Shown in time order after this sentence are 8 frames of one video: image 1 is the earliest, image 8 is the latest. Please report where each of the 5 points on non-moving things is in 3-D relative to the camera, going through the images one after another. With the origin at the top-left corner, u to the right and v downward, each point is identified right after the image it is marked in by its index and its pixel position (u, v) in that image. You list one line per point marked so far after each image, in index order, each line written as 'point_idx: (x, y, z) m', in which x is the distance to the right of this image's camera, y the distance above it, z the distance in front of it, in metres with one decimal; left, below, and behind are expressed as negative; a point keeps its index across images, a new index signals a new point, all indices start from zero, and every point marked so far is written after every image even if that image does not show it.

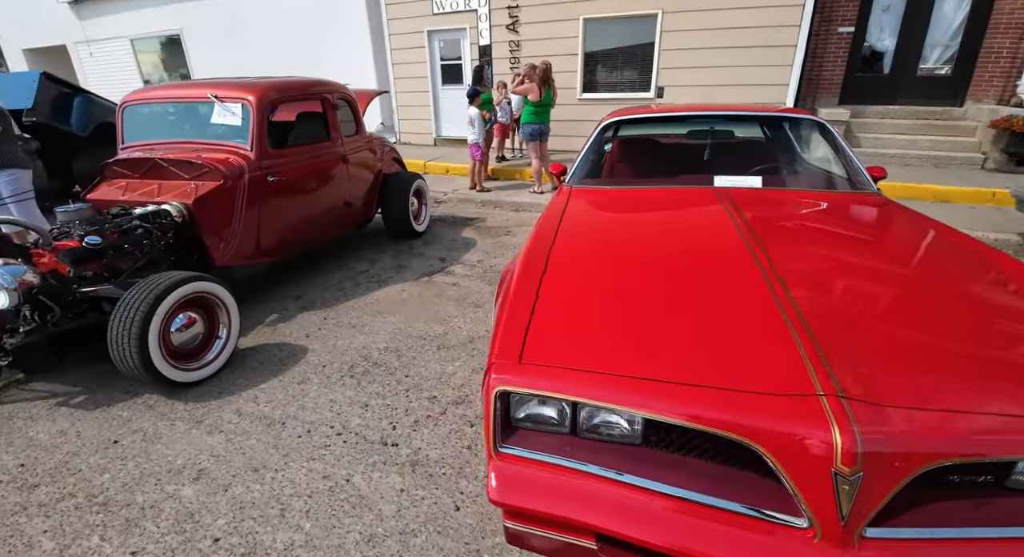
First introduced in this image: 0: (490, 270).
0: (-0.3, +0.1, +4.6) m
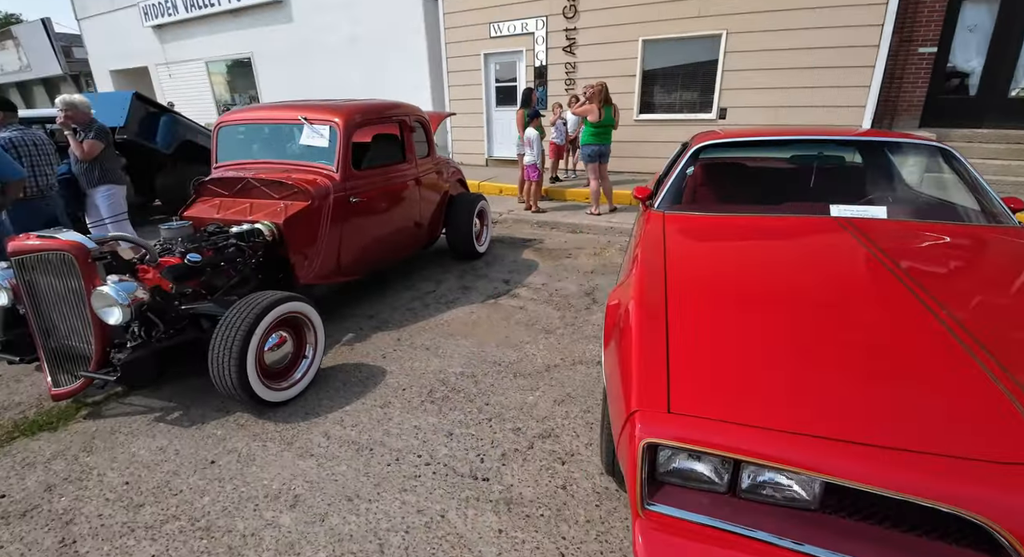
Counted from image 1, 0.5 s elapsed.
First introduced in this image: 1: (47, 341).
0: (+0.4, -0.1, +4.5) m
1: (-2.5, -0.3, +2.7) m
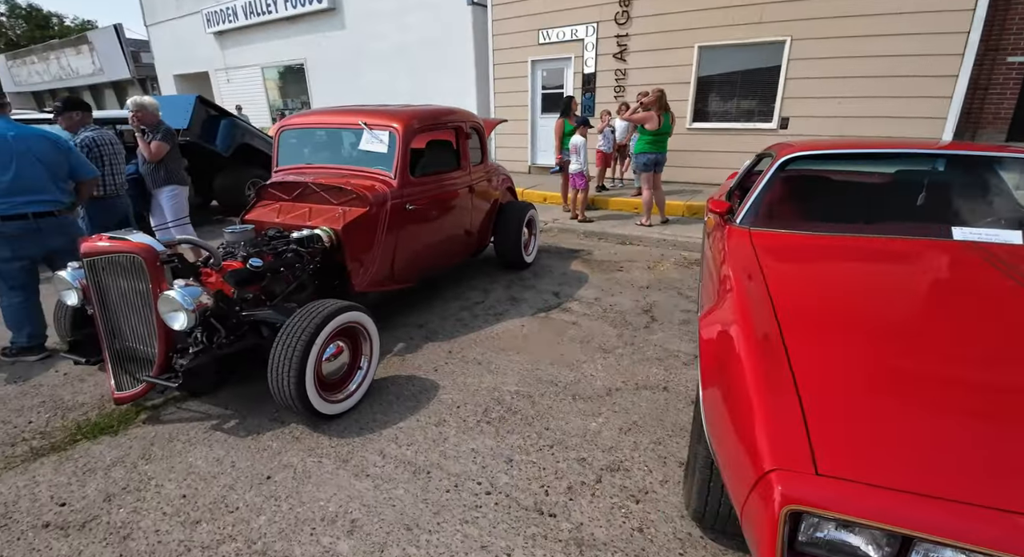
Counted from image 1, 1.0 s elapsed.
0: (+0.9, -0.3, +4.3) m
1: (-2.1, -0.3, +2.7) m
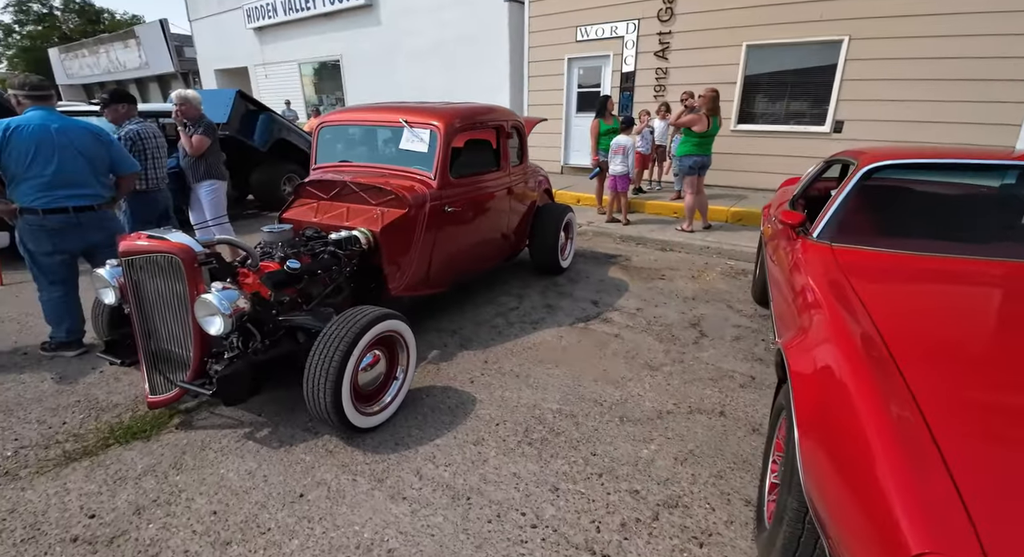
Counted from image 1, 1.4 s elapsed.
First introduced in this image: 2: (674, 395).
0: (+1.2, -0.4, +4.1) m
1: (-1.9, -0.3, +2.6) m
2: (+1.0, -0.7, +3.1) m
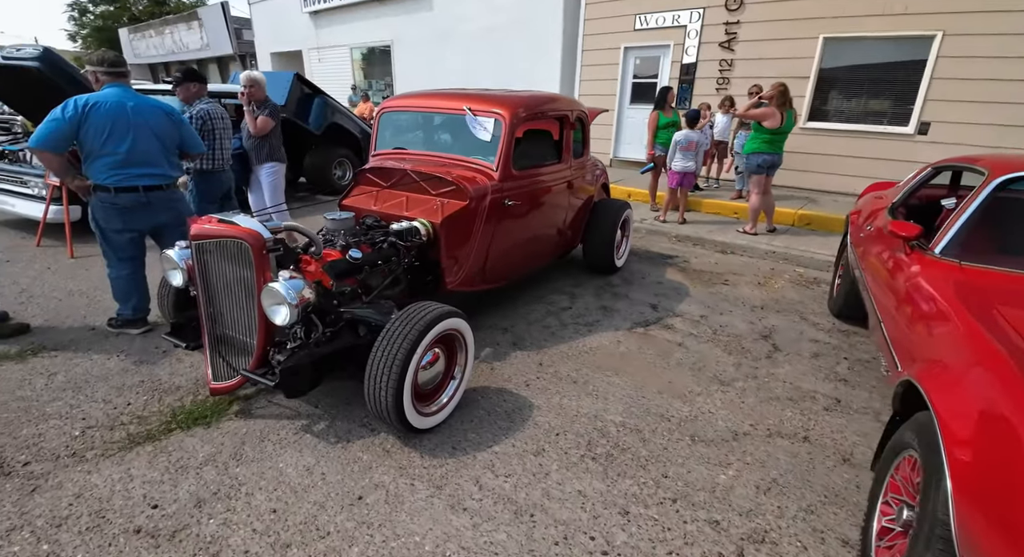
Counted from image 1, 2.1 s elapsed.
0: (+1.6, -0.4, +3.9) m
1: (-1.6, -0.2, +2.6) m
2: (+1.3, -0.8, +2.8) m
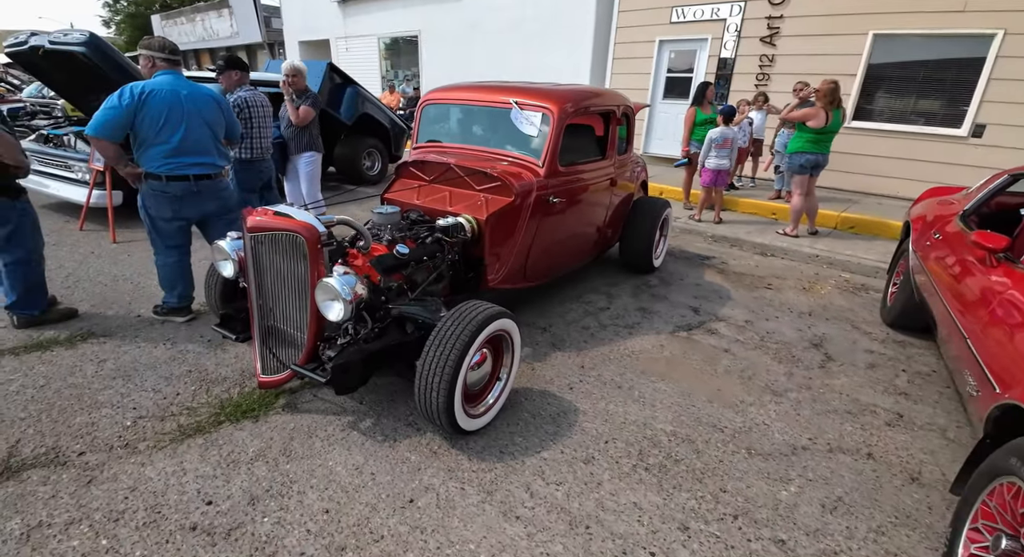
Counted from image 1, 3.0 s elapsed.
0: (+1.9, -0.4, +3.7) m
1: (-1.3, -0.2, +2.6) m
2: (+1.6, -0.8, +2.7) m
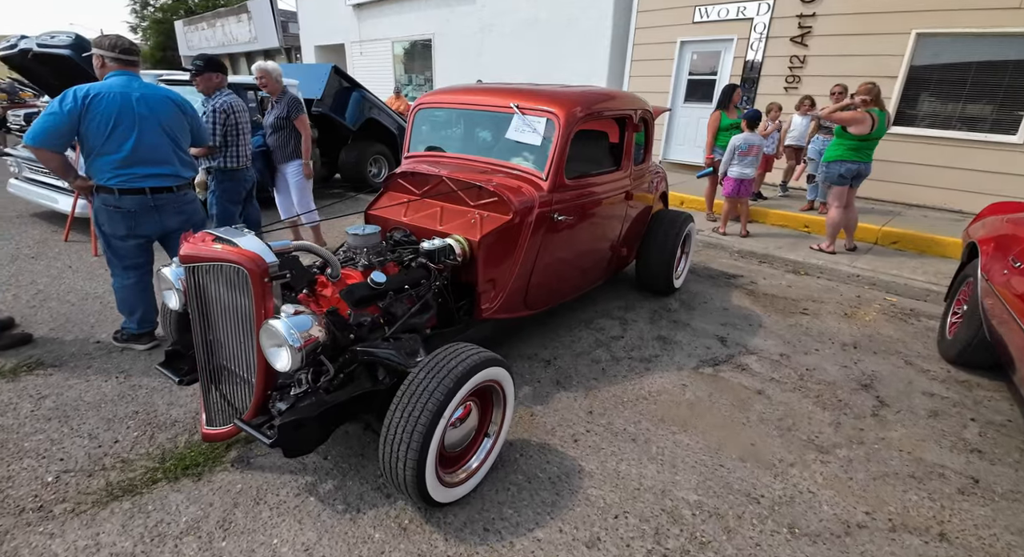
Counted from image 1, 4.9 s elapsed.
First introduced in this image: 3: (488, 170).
0: (+1.9, -0.6, +3.2) m
1: (-1.3, -0.4, +2.2) m
2: (+1.6, -1.0, +2.2) m
3: (-0.1, +0.7, +3.3) m
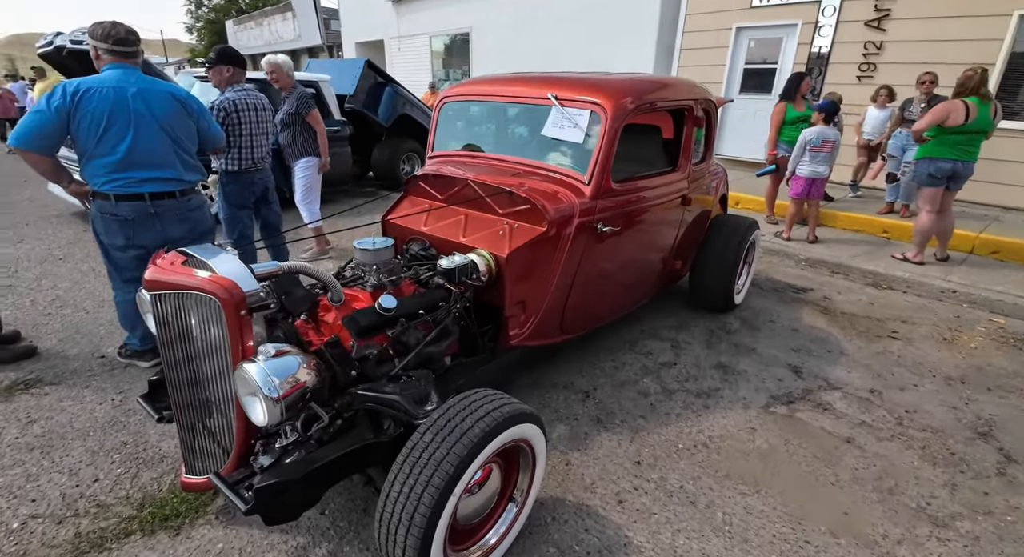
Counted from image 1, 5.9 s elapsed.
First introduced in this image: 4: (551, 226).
0: (+2.1, -0.8, +2.7) m
1: (-1.2, -0.4, +1.9) m
2: (+1.7, -1.1, +1.7) m
3: (+0.1, +0.6, +2.9) m
4: (+0.2, +0.3, +2.4) m
